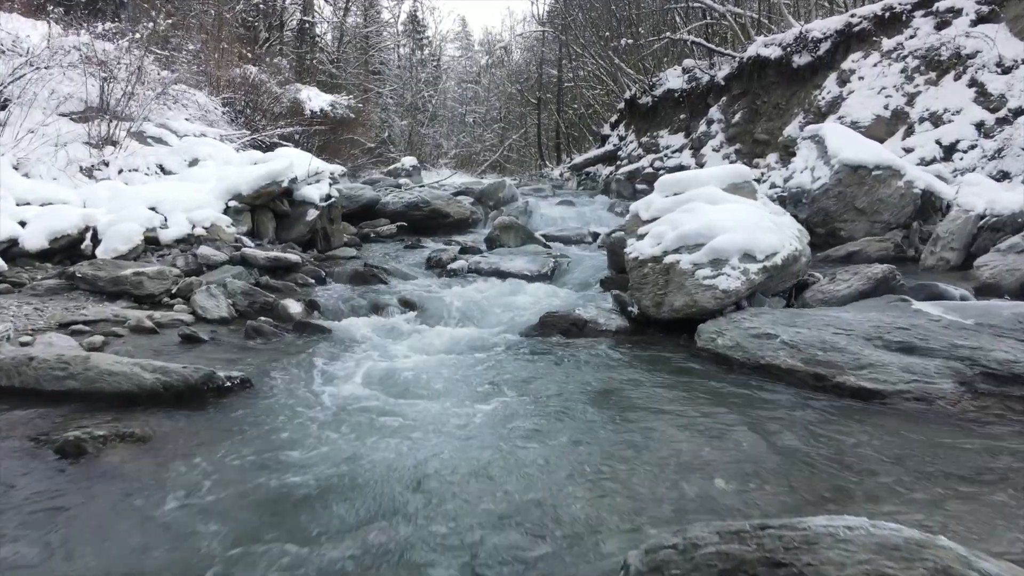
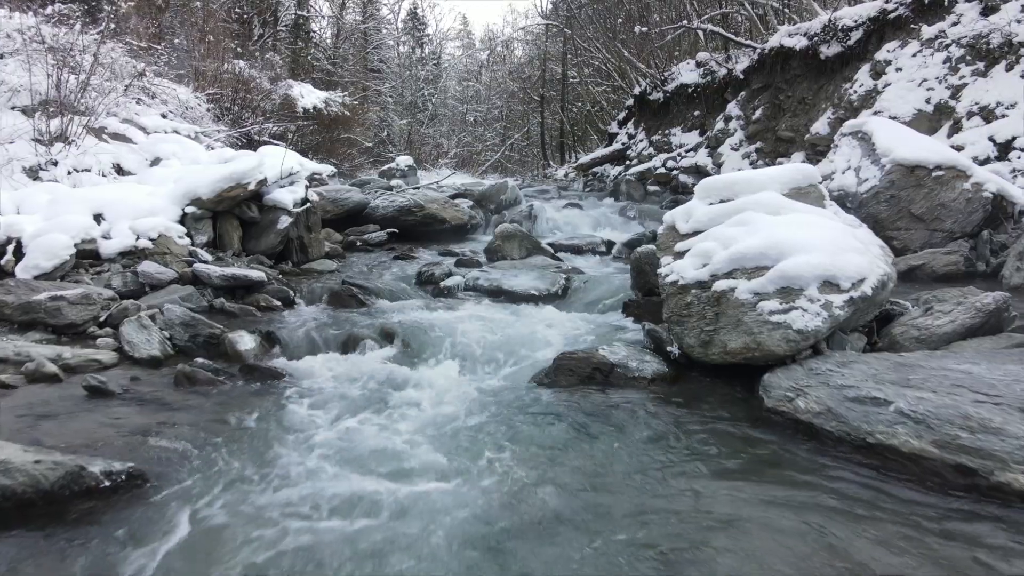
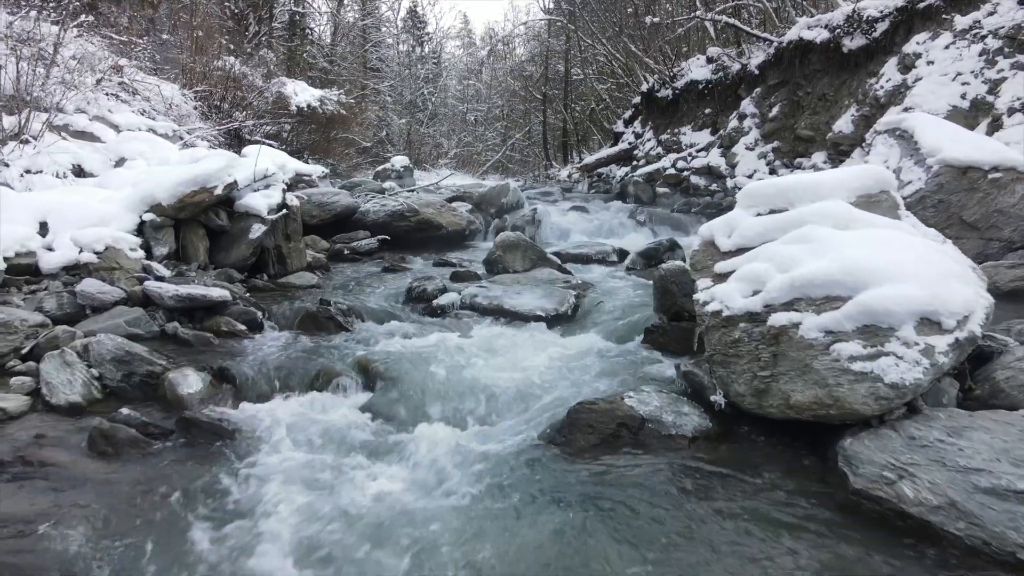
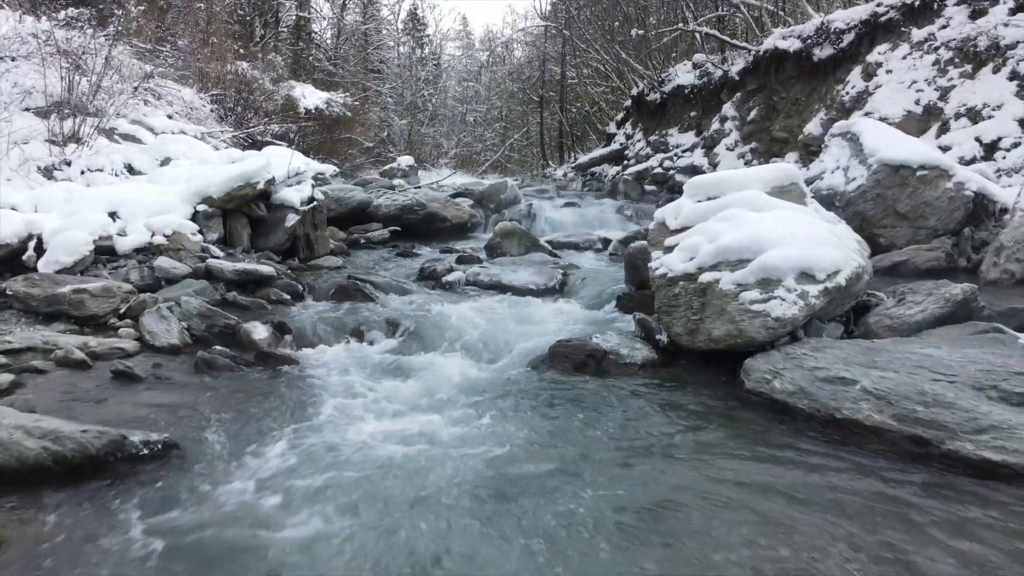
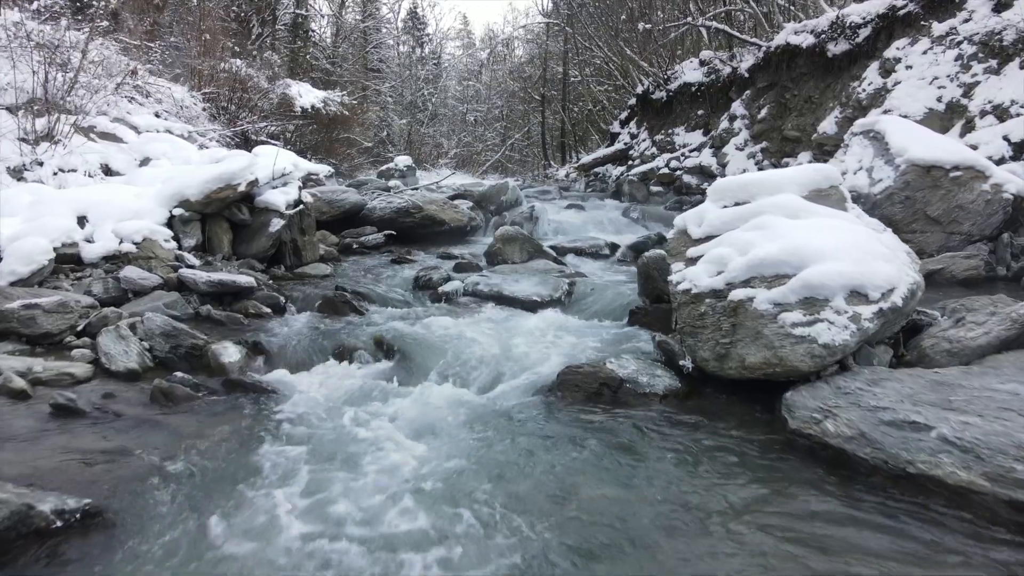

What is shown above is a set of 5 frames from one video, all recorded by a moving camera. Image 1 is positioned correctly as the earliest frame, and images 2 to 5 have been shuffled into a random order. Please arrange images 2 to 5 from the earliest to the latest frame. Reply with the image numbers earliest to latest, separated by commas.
4, 2, 5, 3
